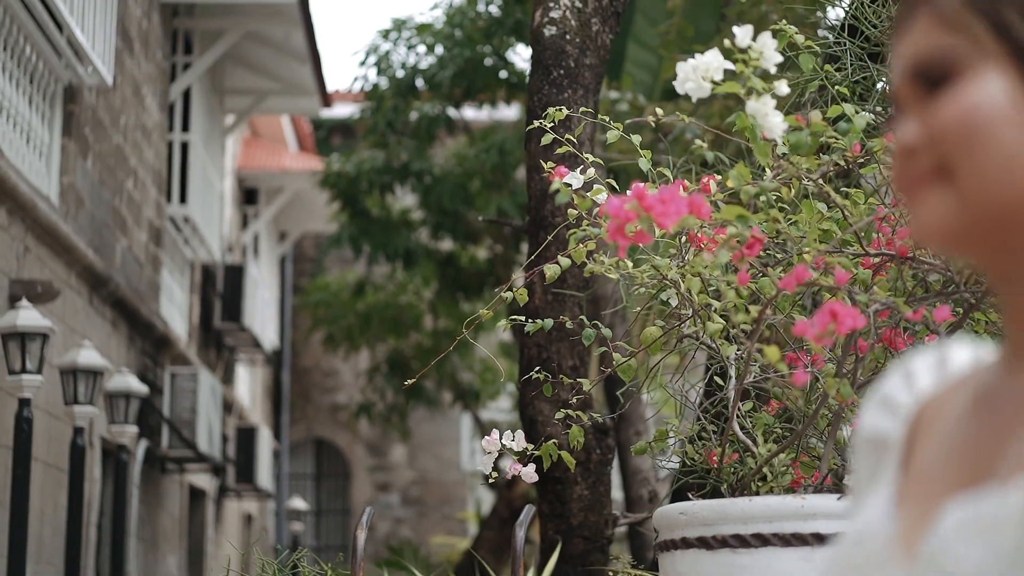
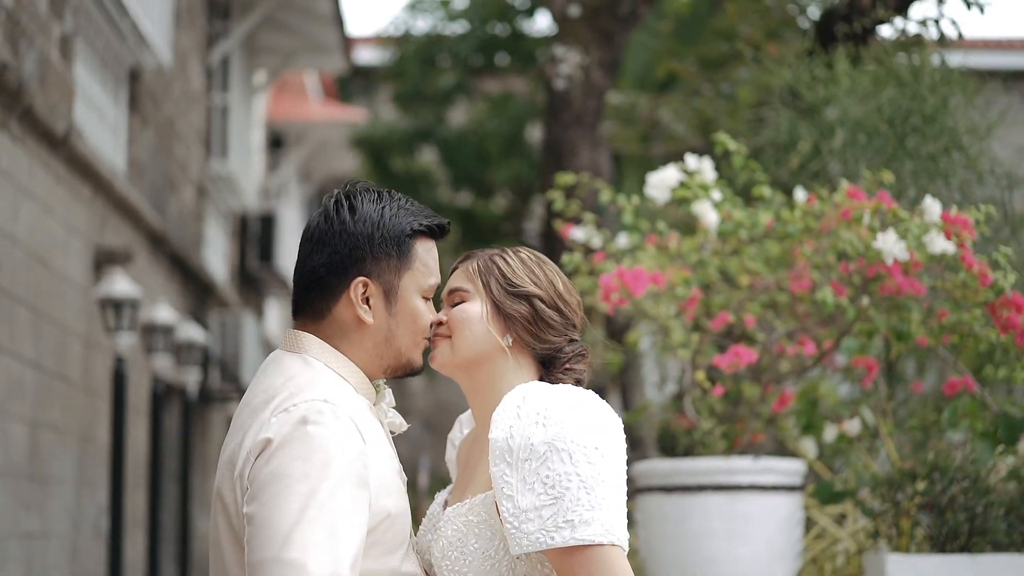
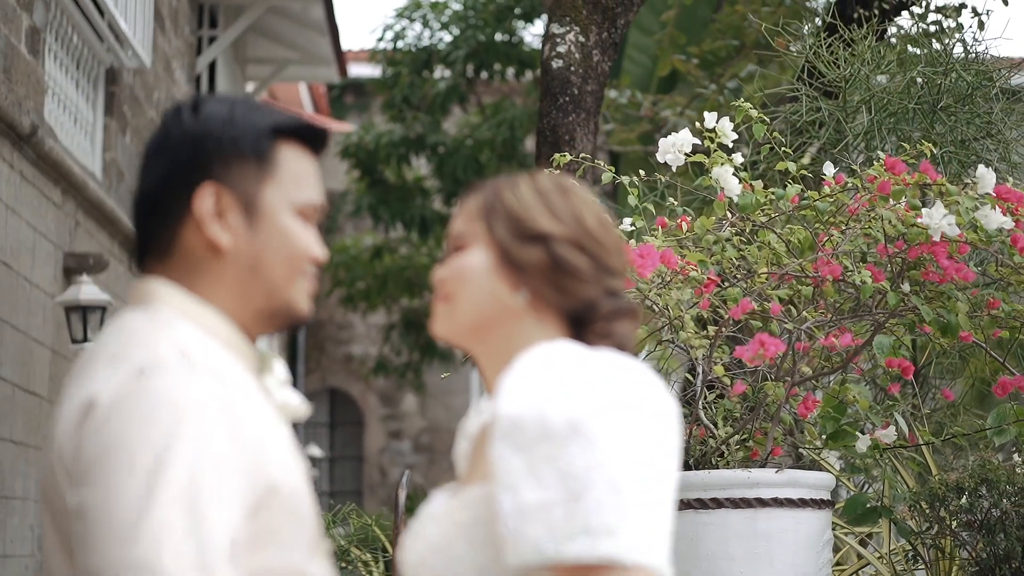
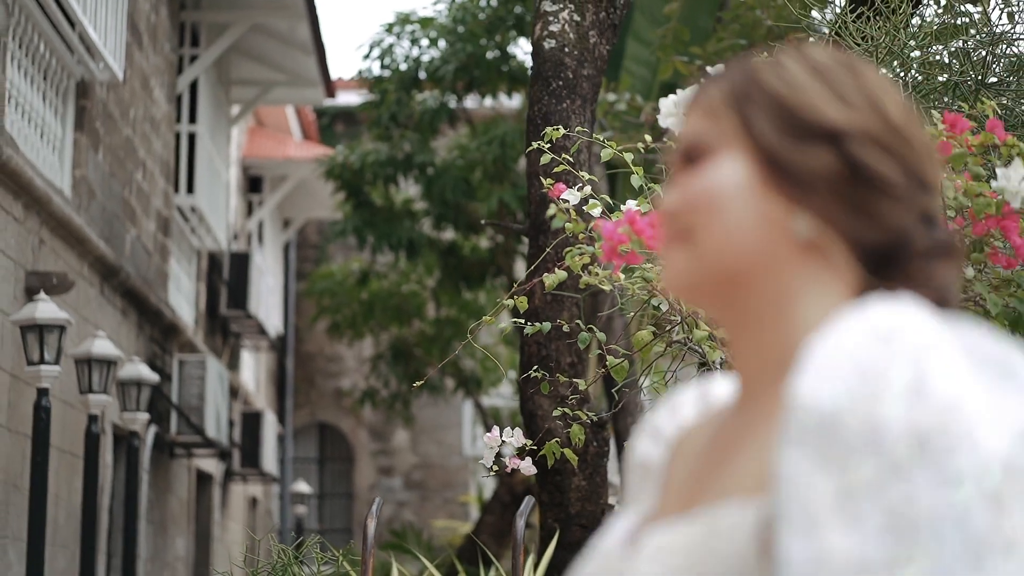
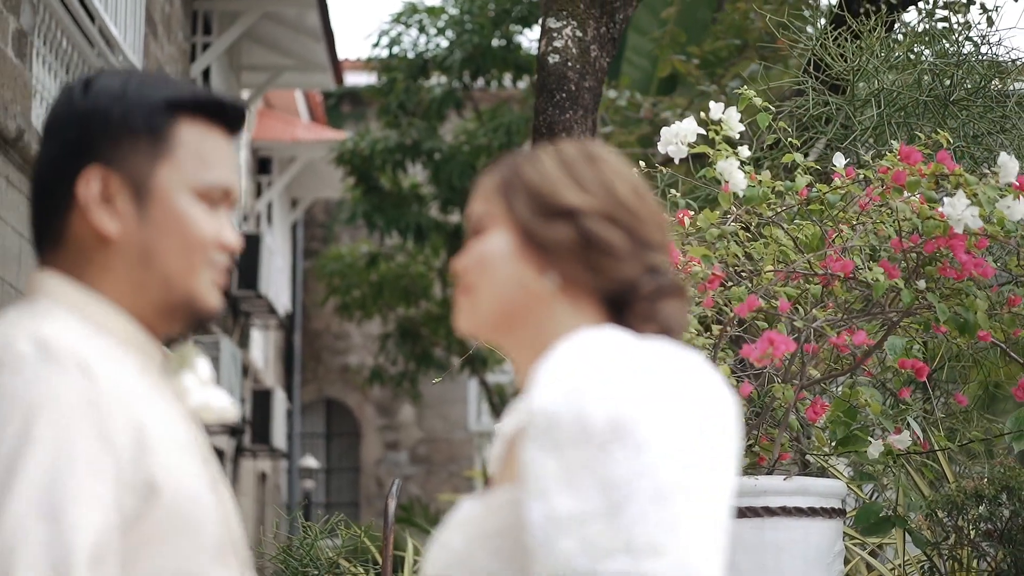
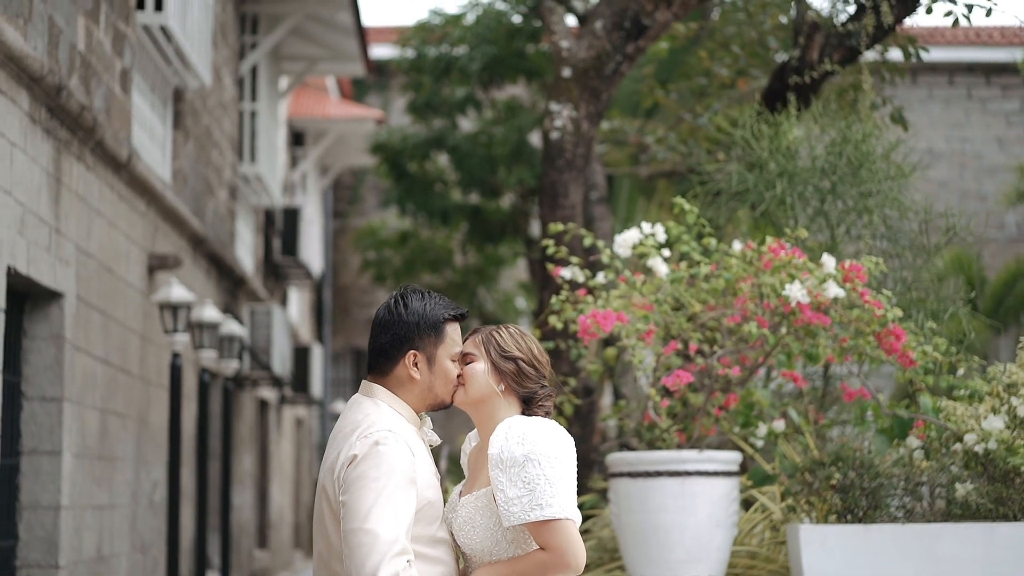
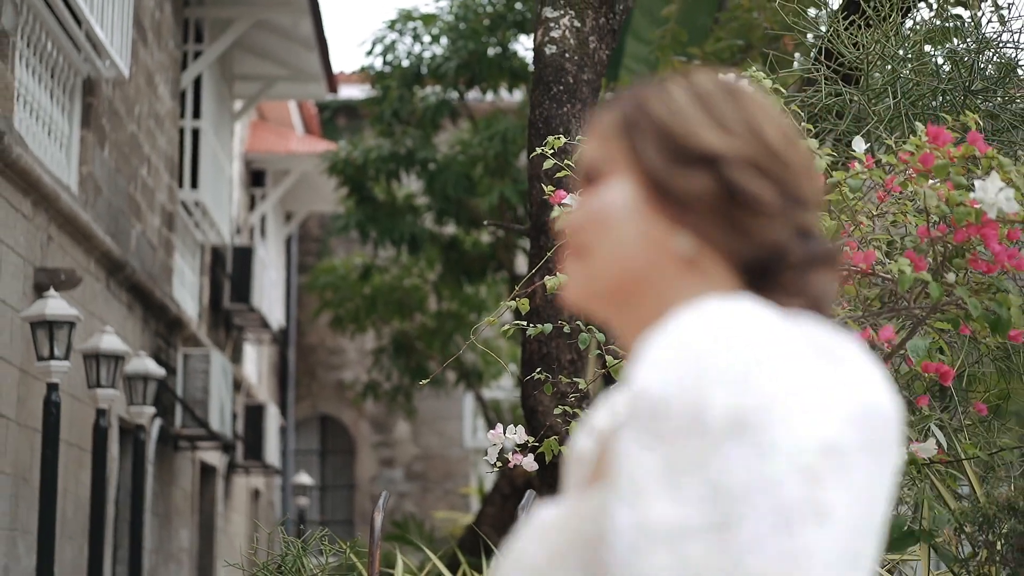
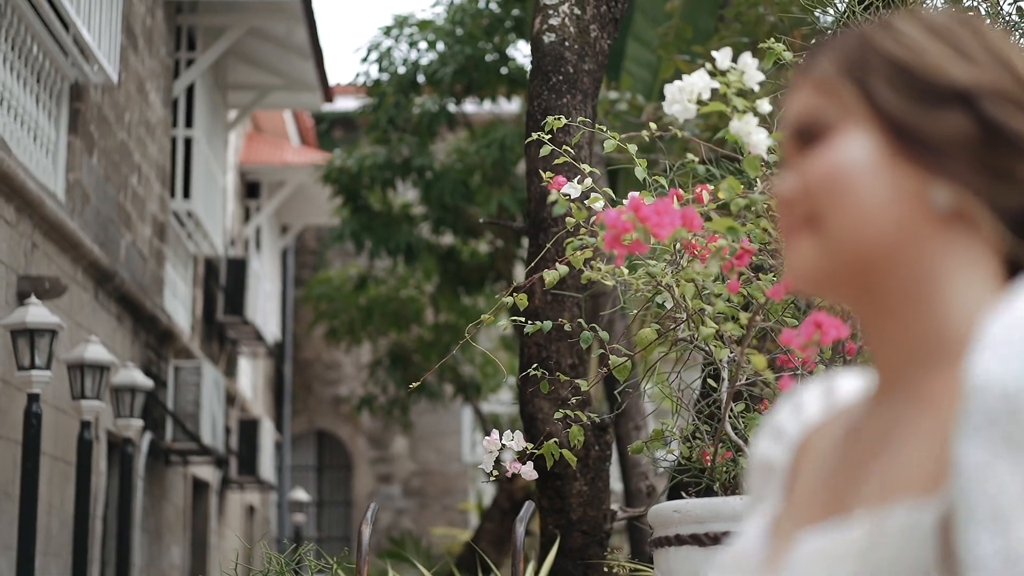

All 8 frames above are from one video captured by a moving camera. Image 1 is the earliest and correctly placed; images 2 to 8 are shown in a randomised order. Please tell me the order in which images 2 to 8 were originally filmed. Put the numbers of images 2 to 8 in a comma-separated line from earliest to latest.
8, 4, 7, 5, 3, 2, 6
